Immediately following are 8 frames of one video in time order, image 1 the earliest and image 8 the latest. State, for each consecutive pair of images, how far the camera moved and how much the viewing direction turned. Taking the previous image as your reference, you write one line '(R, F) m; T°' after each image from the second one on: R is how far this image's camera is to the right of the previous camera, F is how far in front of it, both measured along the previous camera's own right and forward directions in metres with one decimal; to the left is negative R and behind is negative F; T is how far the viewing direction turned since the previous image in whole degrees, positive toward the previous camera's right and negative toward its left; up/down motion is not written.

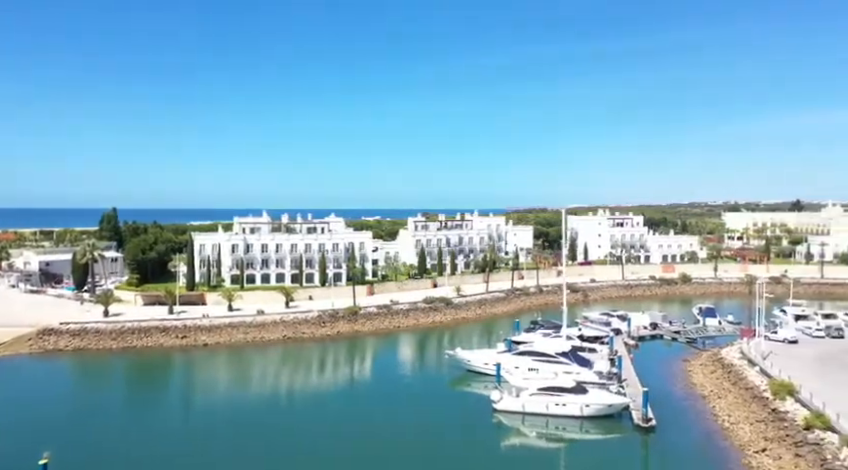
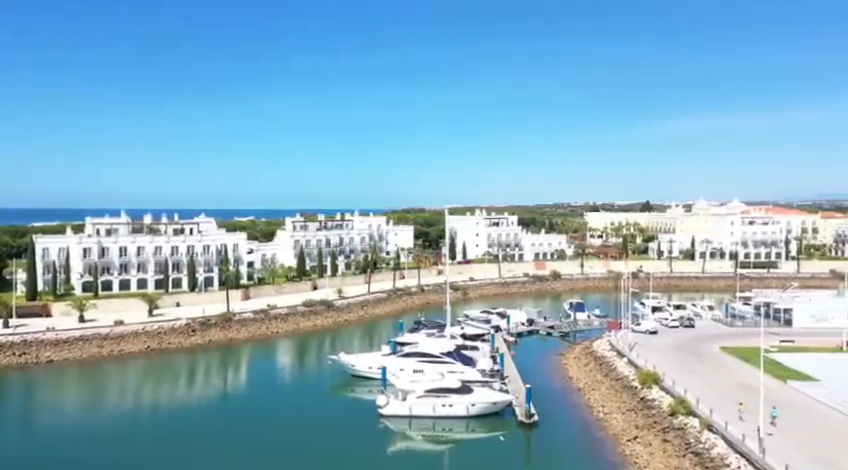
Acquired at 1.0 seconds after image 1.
(-0.3, +1.2) m; +11°
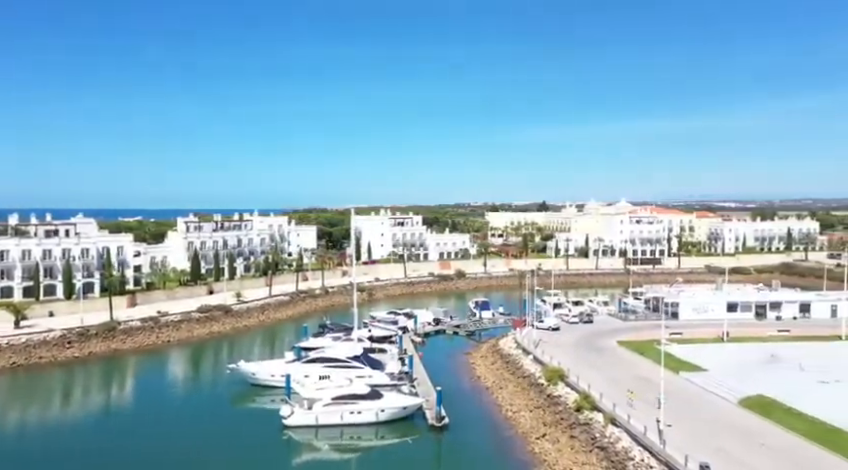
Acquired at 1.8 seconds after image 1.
(-0.2, +1.1) m; +8°
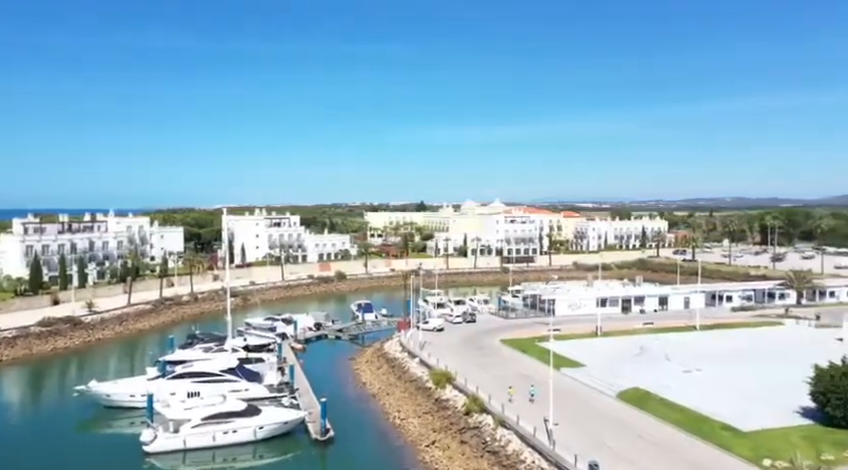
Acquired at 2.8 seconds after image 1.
(-0.2, +1.8) m; +10°
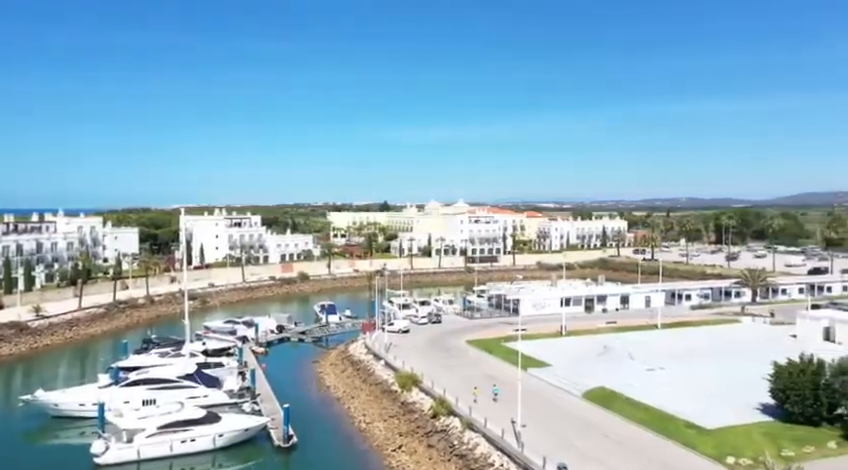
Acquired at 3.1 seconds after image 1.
(-0.1, +0.6) m; +3°
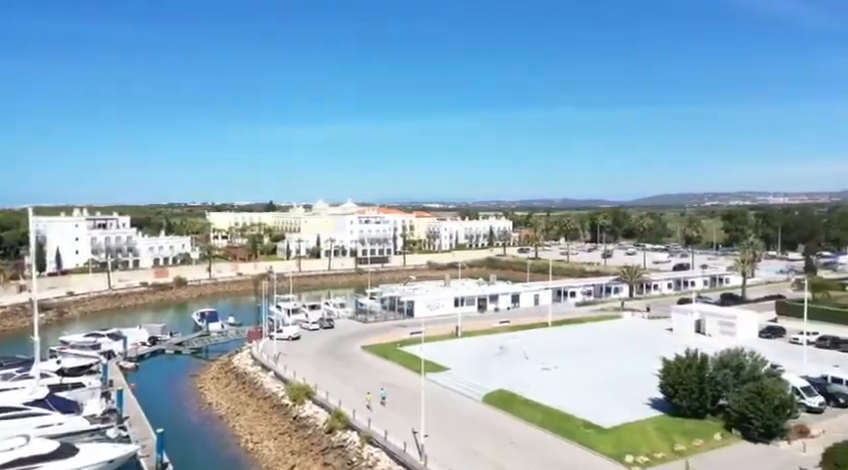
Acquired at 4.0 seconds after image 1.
(-0.3, +2.3) m; +10°
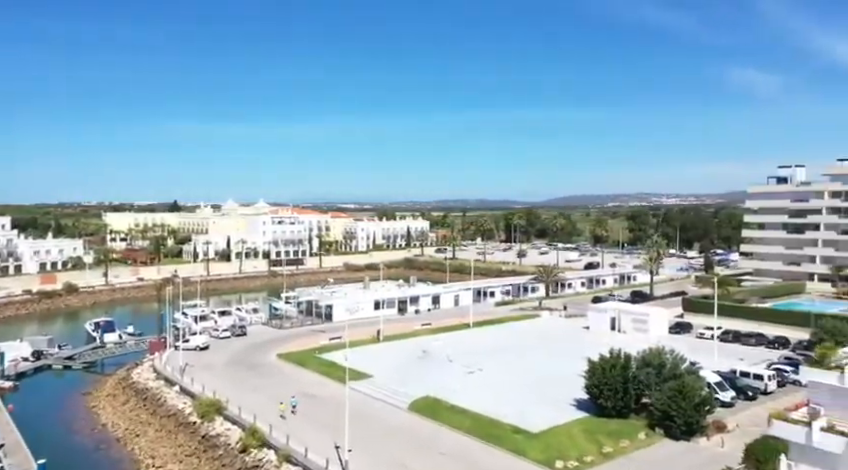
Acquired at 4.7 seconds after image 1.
(-0.4, +2.1) m; +7°
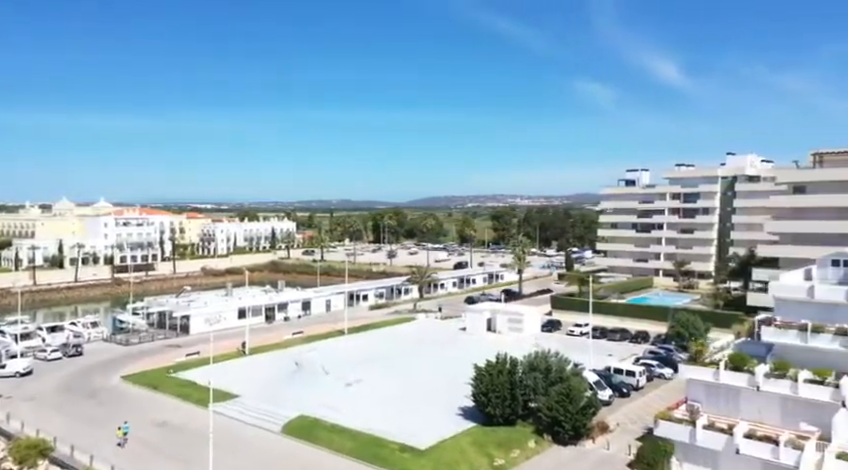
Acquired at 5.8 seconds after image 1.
(-0.4, +3.9) m; +11°
